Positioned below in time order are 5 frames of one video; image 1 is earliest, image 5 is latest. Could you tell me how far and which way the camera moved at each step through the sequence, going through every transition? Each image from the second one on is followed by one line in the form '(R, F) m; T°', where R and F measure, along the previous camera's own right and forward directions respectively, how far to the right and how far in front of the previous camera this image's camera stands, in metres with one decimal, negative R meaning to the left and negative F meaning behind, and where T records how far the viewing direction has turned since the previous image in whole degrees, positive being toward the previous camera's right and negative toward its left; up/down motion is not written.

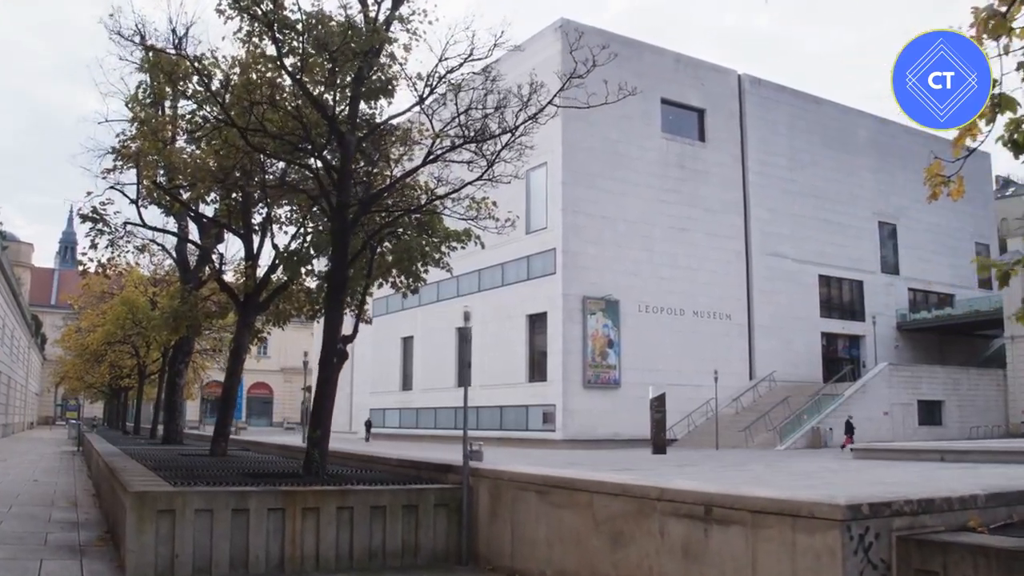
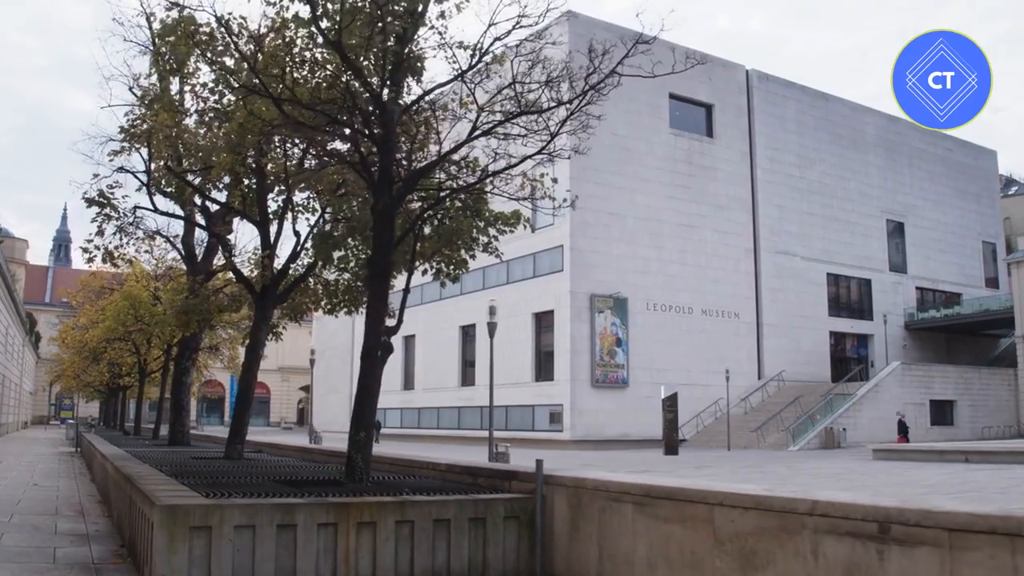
(-0.6, +0.9) m; 0°
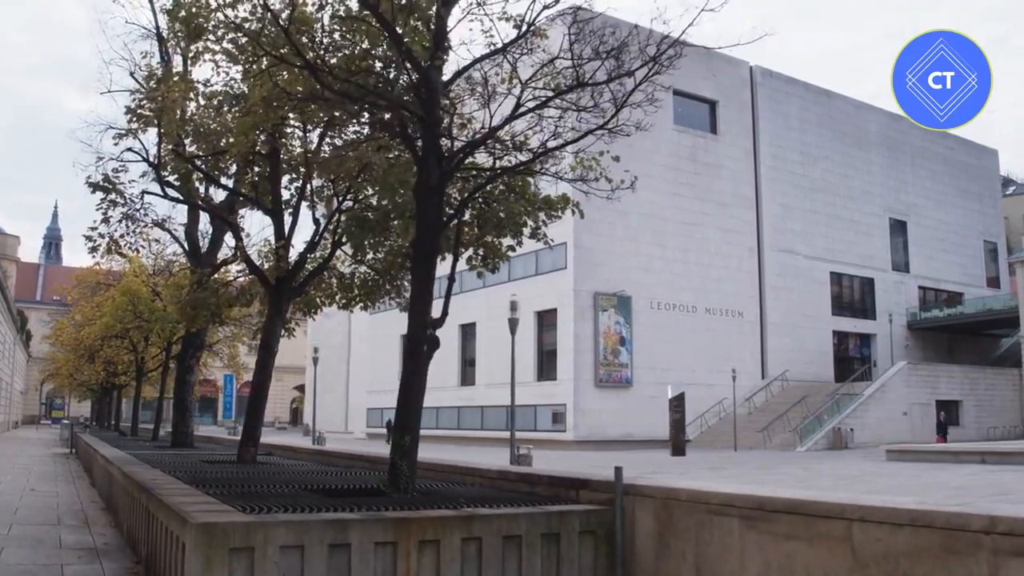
(-0.5, +0.8) m; +1°
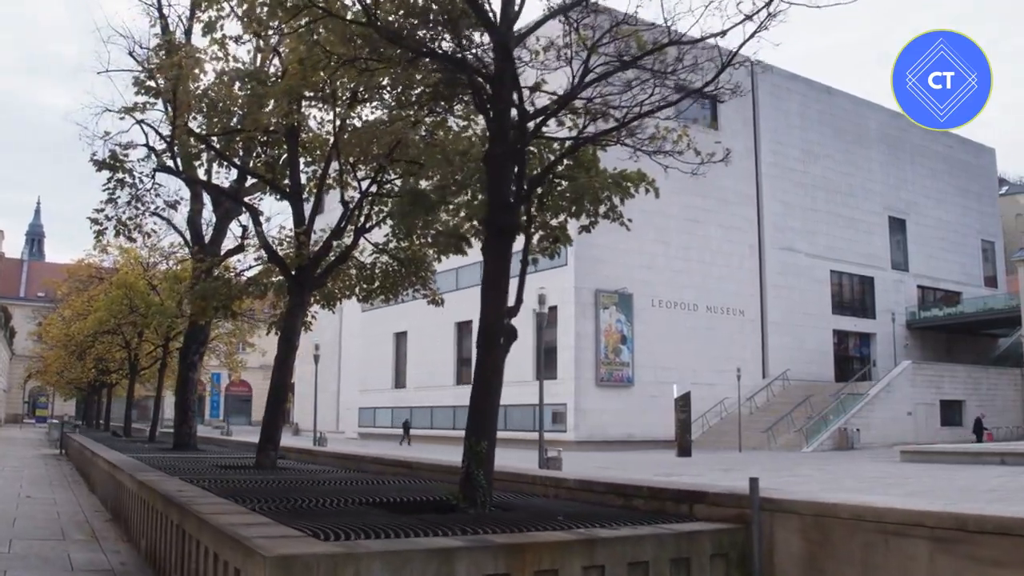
(-0.7, +0.9) m; +1°
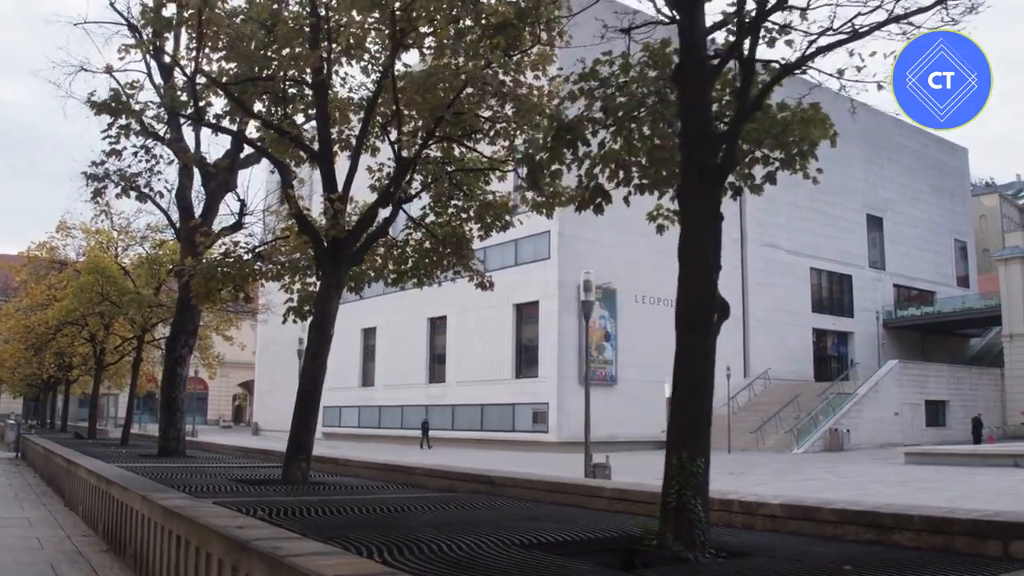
(-1.2, +1.7) m; +3°
